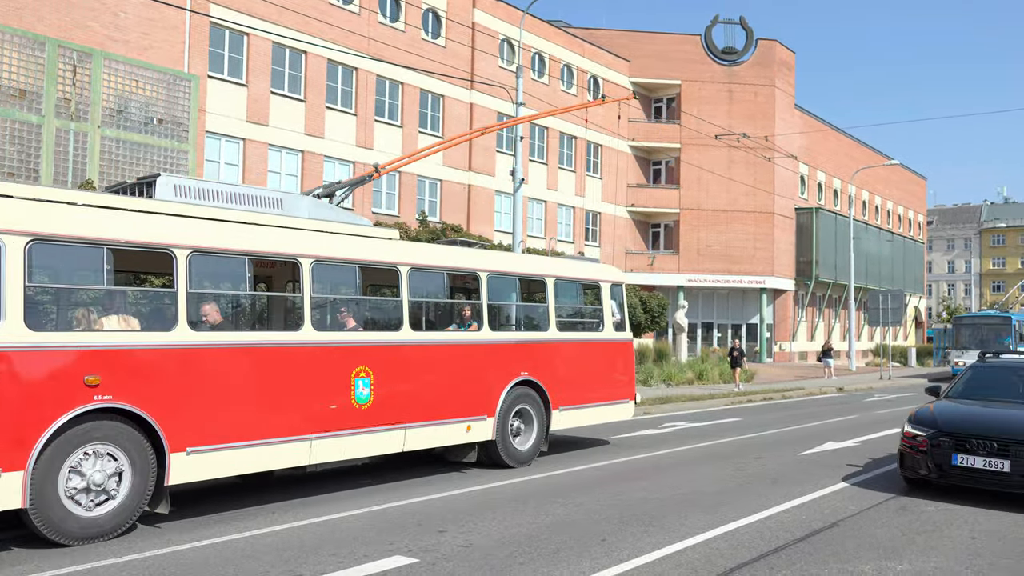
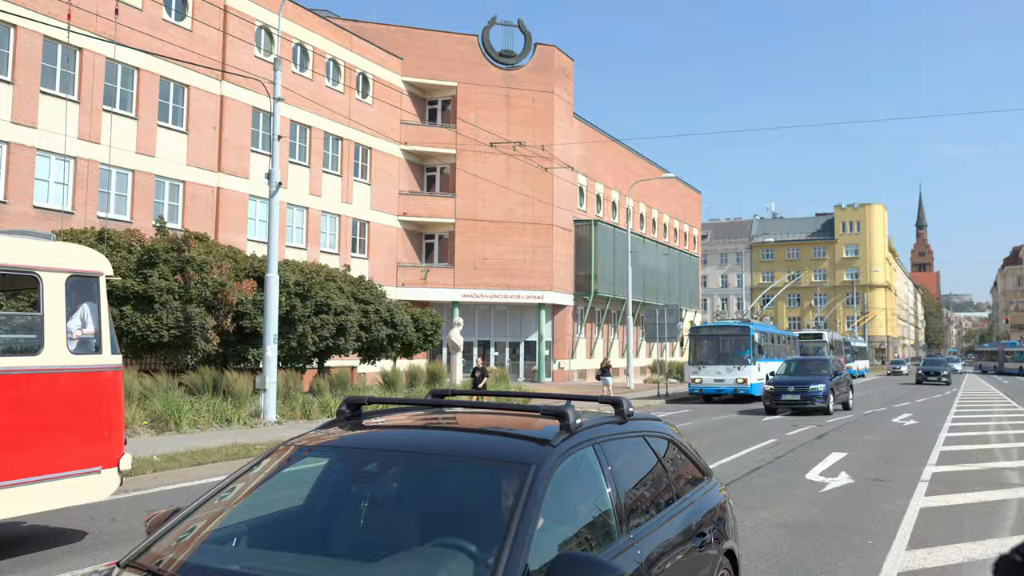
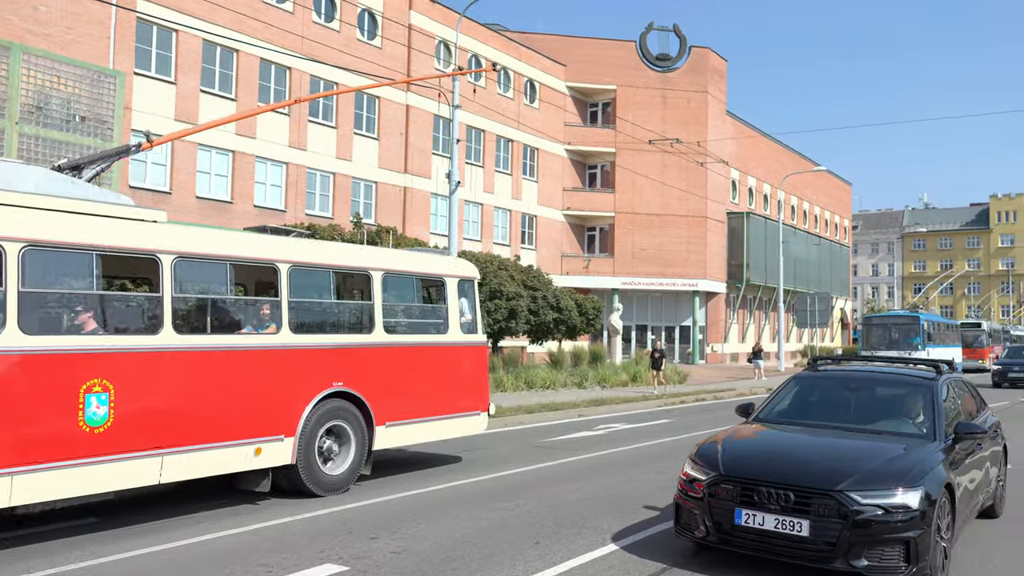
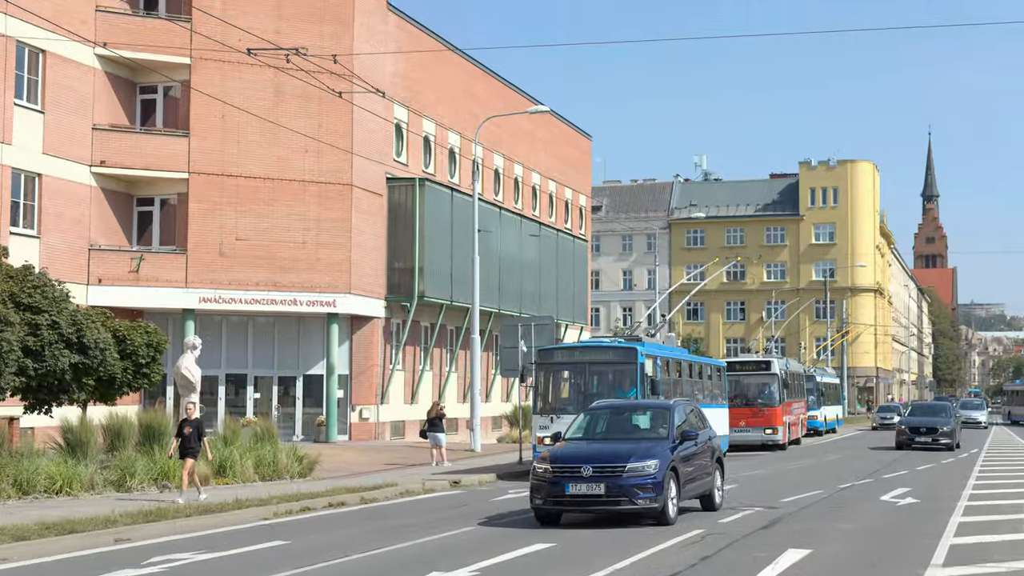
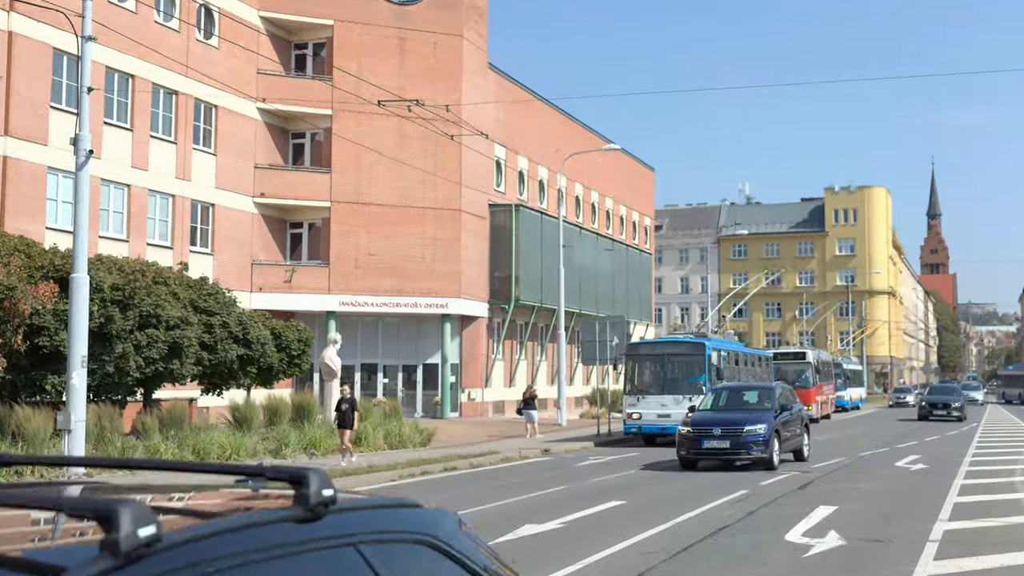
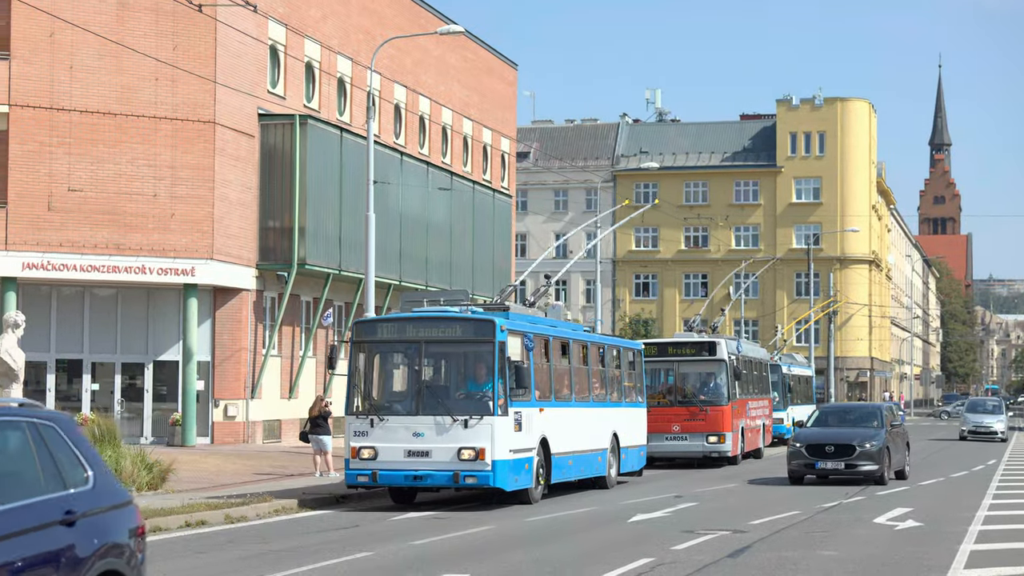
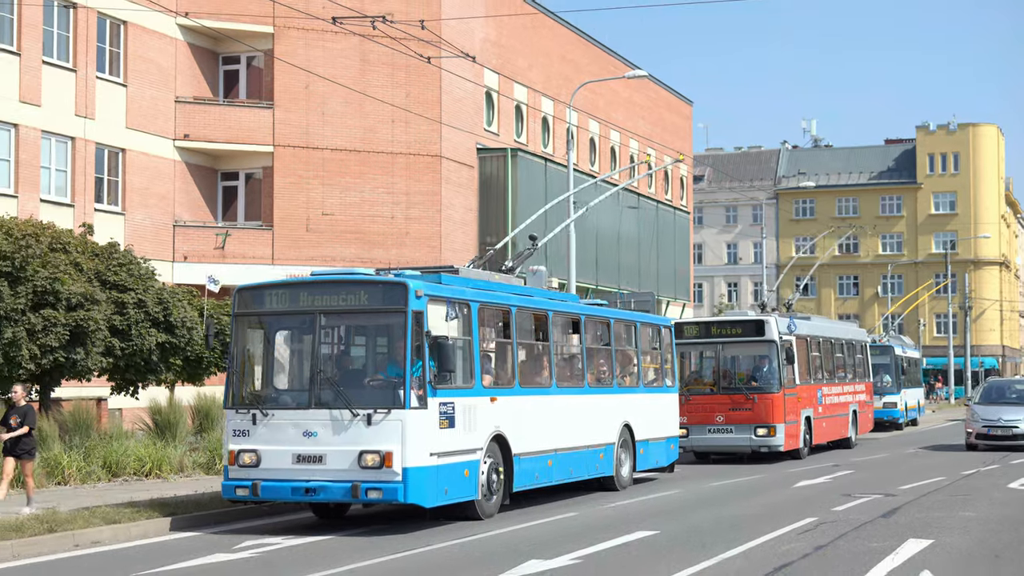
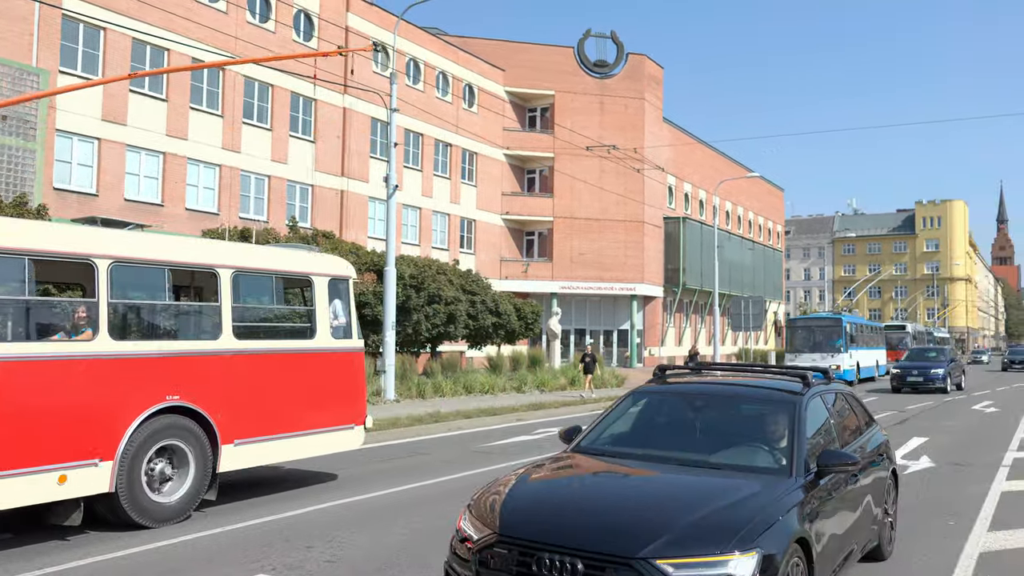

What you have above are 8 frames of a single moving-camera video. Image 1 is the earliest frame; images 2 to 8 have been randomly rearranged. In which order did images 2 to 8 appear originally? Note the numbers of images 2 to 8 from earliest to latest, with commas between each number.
3, 8, 2, 5, 4, 6, 7
